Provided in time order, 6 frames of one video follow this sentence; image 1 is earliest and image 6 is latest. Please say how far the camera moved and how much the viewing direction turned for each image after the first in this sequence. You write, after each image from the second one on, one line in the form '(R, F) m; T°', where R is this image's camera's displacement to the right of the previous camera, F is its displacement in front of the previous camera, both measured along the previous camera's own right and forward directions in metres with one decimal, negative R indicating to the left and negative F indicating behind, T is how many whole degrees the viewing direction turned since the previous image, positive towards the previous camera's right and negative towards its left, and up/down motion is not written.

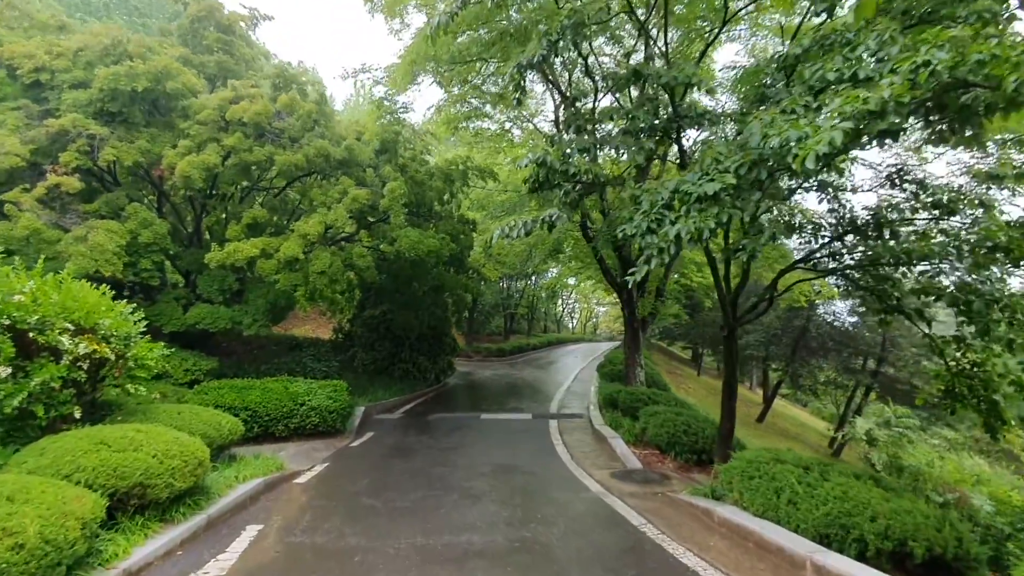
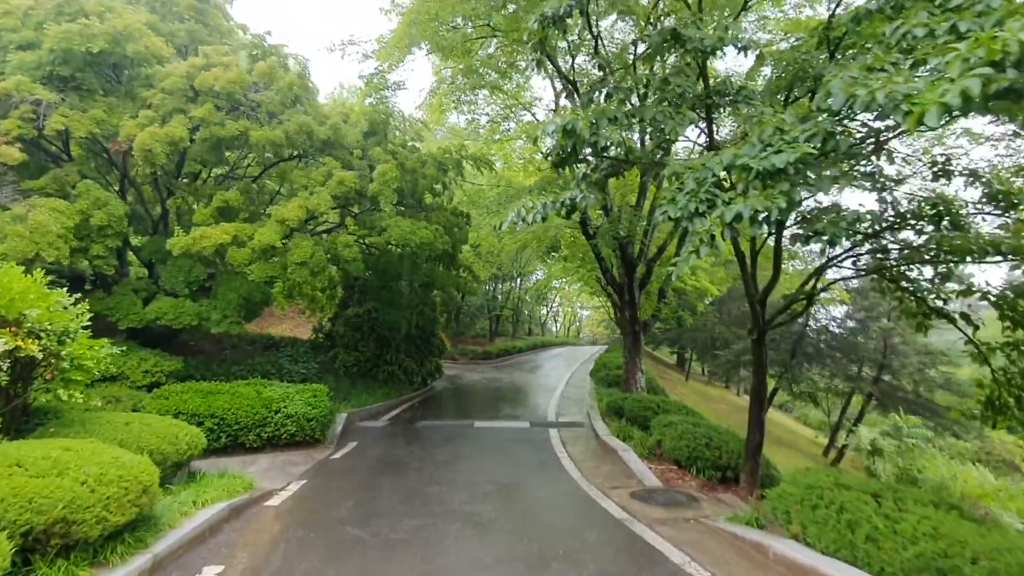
(-0.3, +0.9) m; +2°
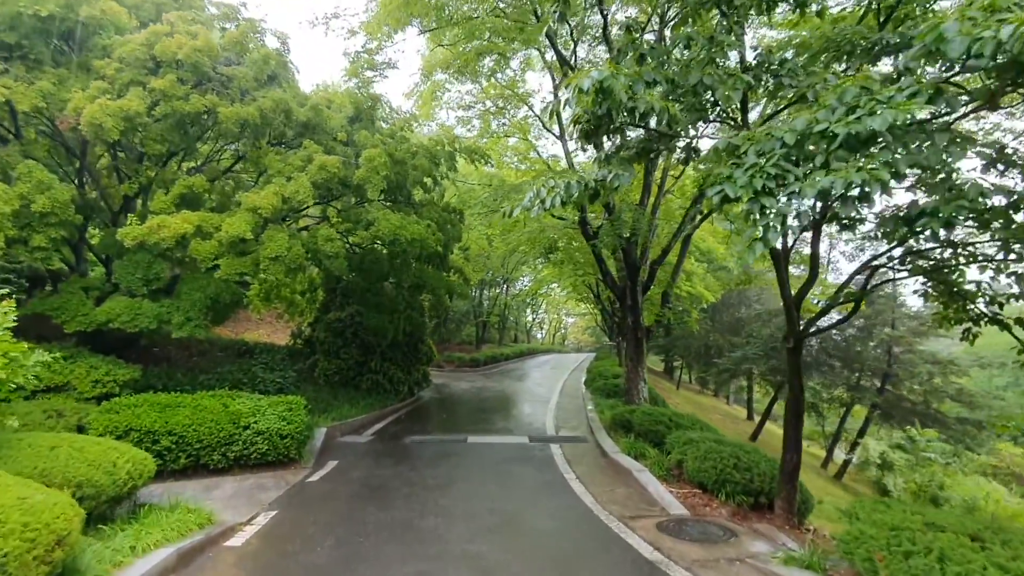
(-0.3, +0.9) m; +2°
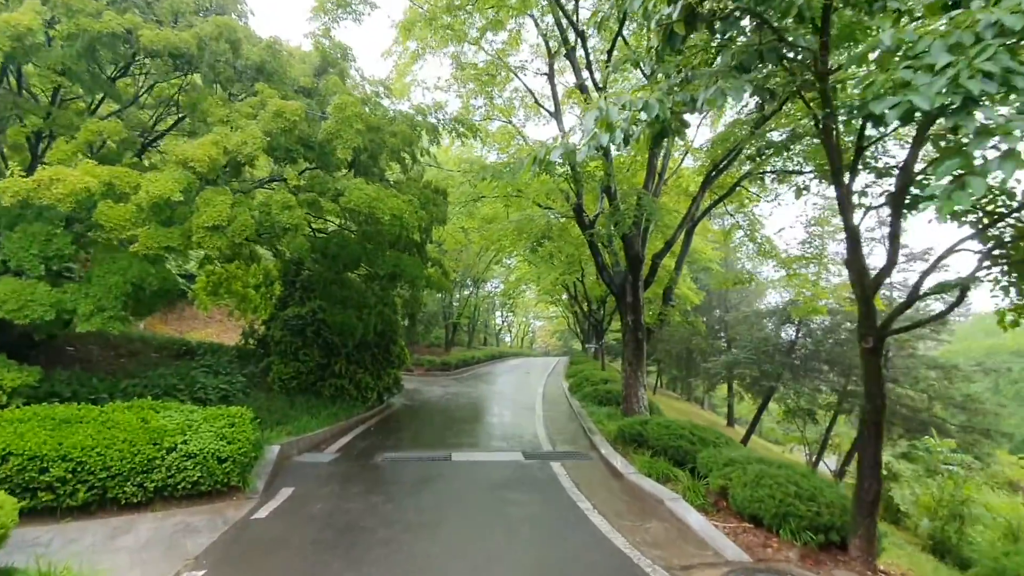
(-0.5, +1.4) m; +4°
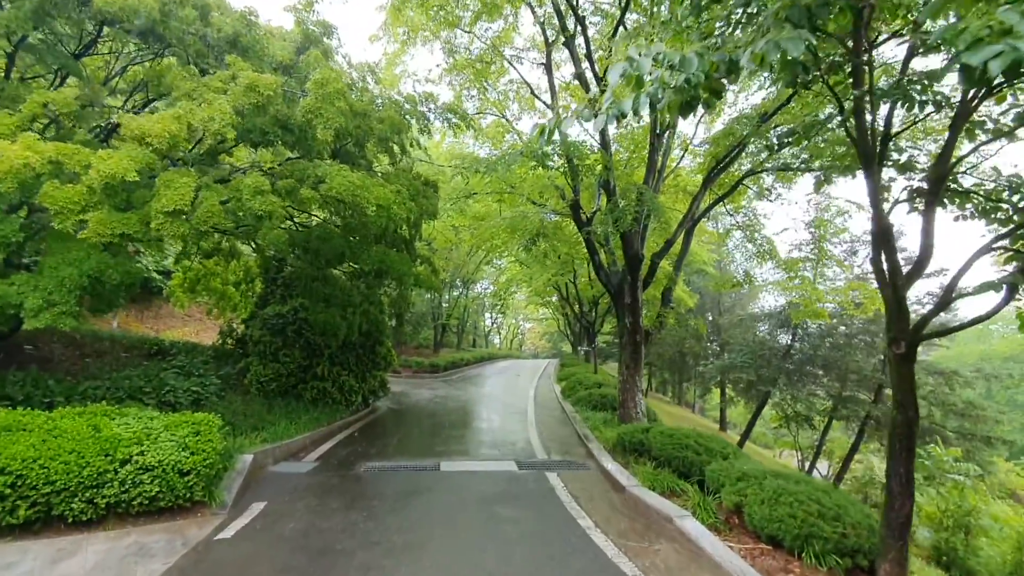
(-0.1, +0.5) m; +1°
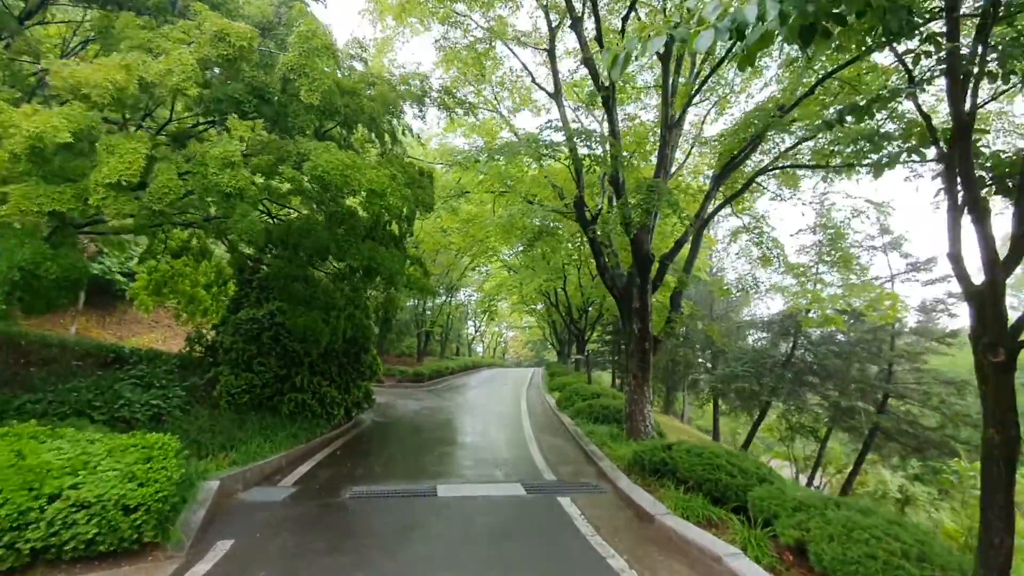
(-0.4, +0.9) m; +2°
